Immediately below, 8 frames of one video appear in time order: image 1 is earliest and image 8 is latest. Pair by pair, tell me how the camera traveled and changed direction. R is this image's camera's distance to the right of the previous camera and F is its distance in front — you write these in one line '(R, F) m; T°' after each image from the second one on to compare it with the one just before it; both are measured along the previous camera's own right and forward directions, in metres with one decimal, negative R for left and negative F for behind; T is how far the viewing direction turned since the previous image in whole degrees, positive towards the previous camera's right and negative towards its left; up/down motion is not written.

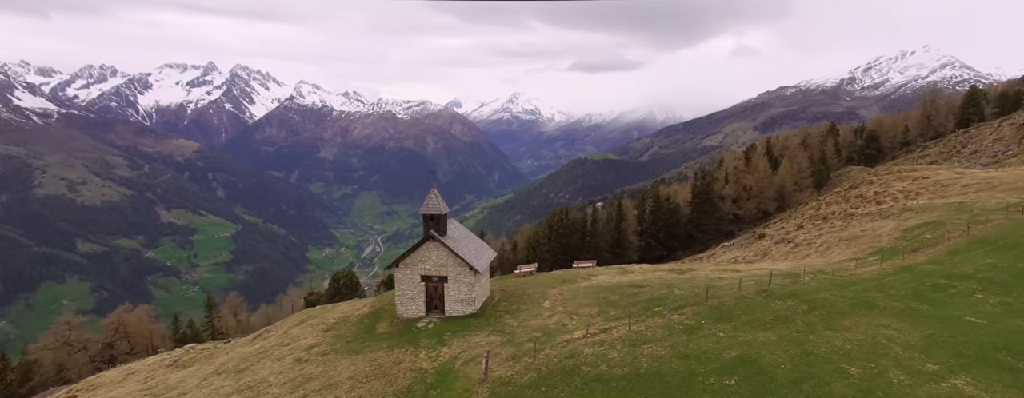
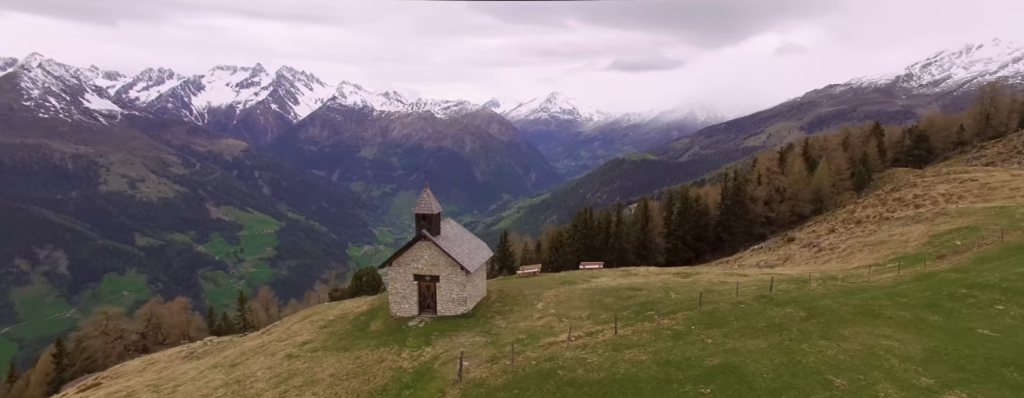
(+3.4, +0.4) m; -4°
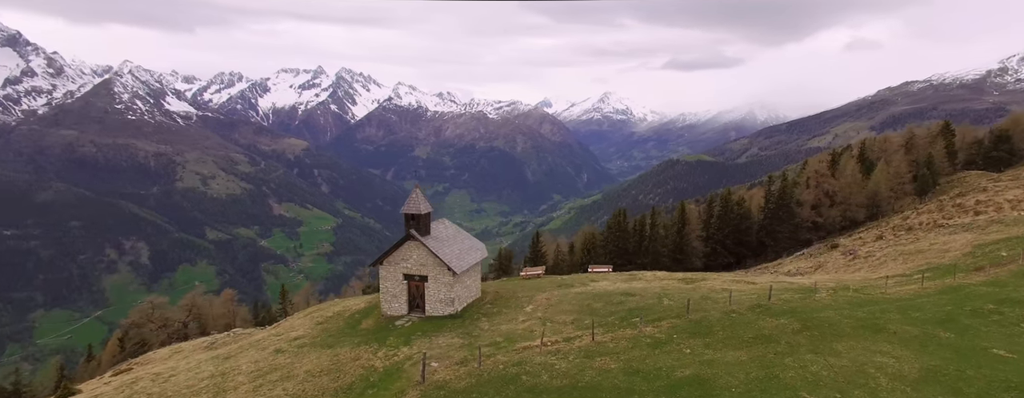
(+4.8, +0.7) m; -5°
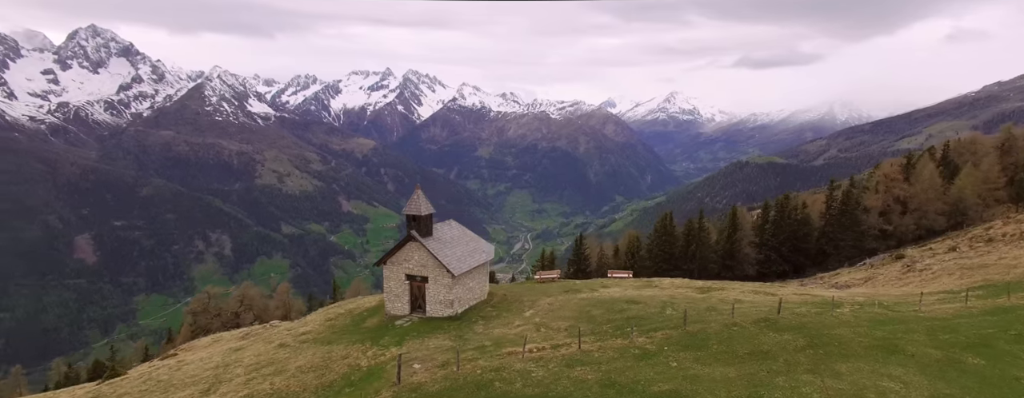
(+4.7, +0.7) m; -6°
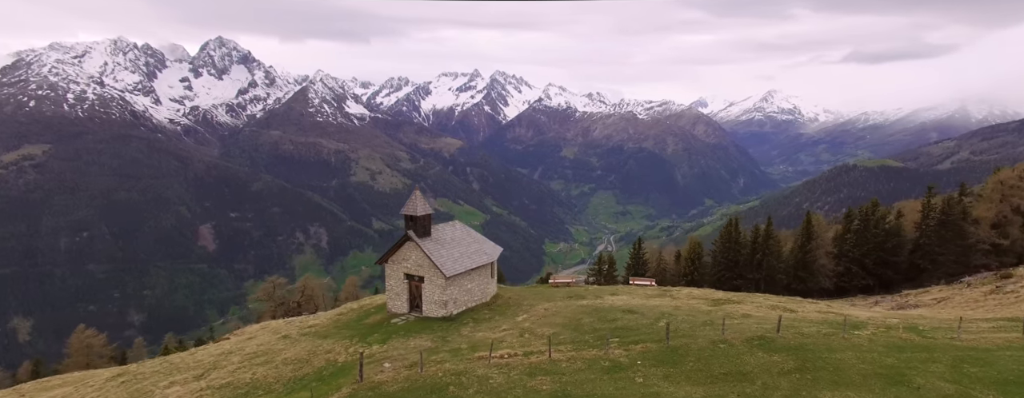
(+6.9, +1.0) m; -8°
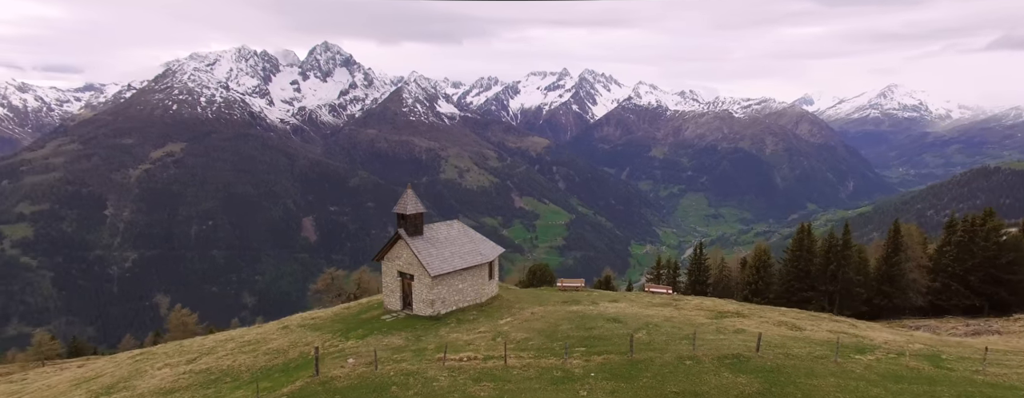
(+7.6, +1.3) m; -9°
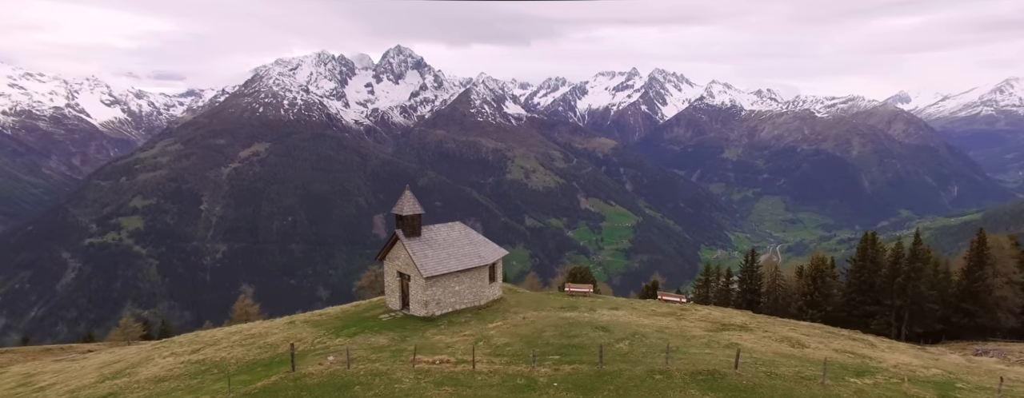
(+5.7, +0.8) m; -7°
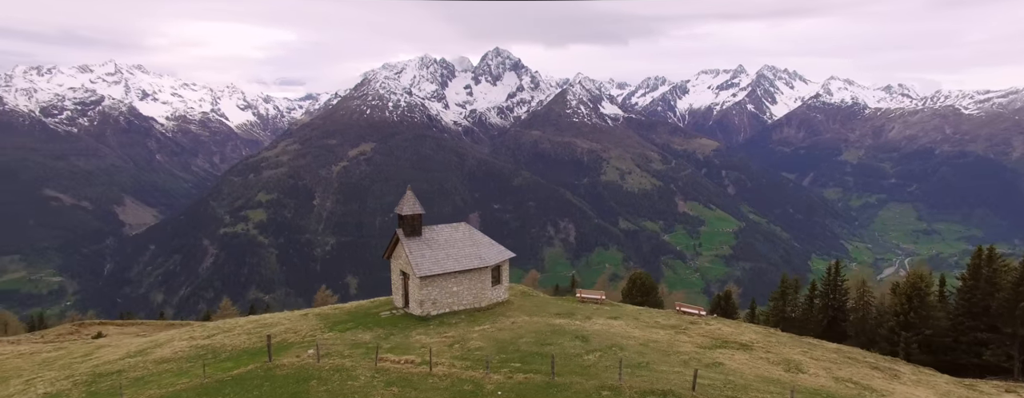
(+7.9, +1.4) m; -10°
